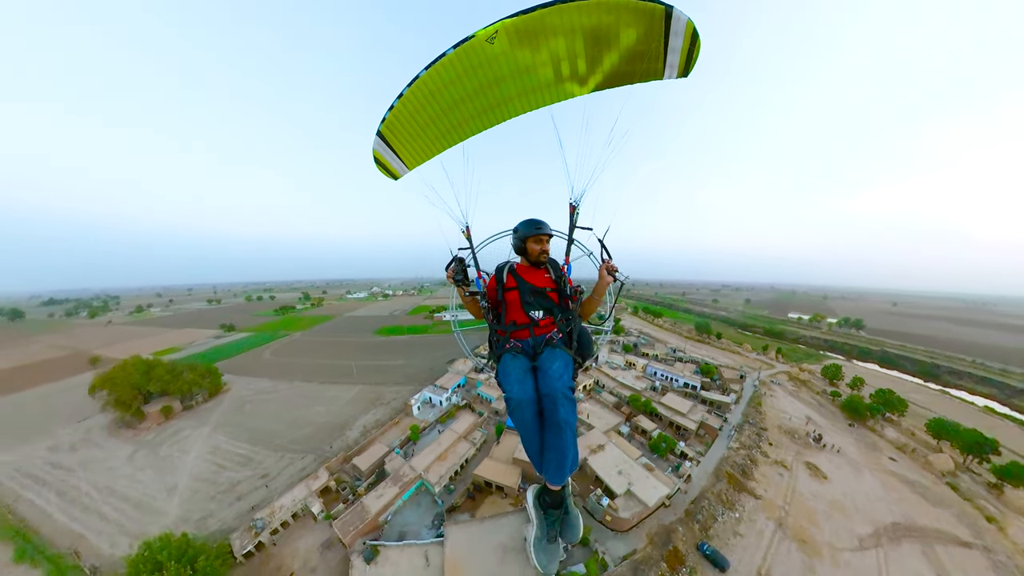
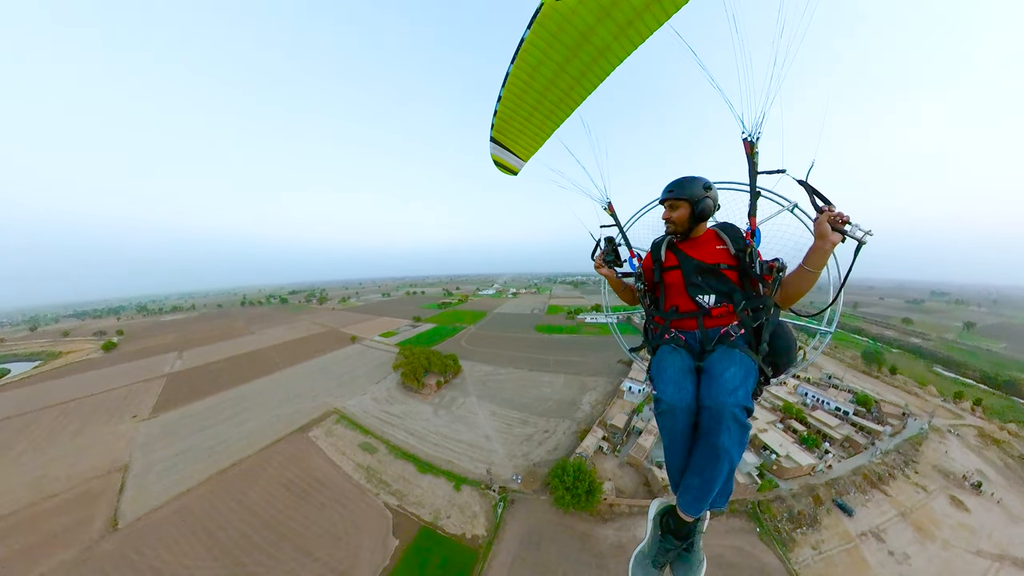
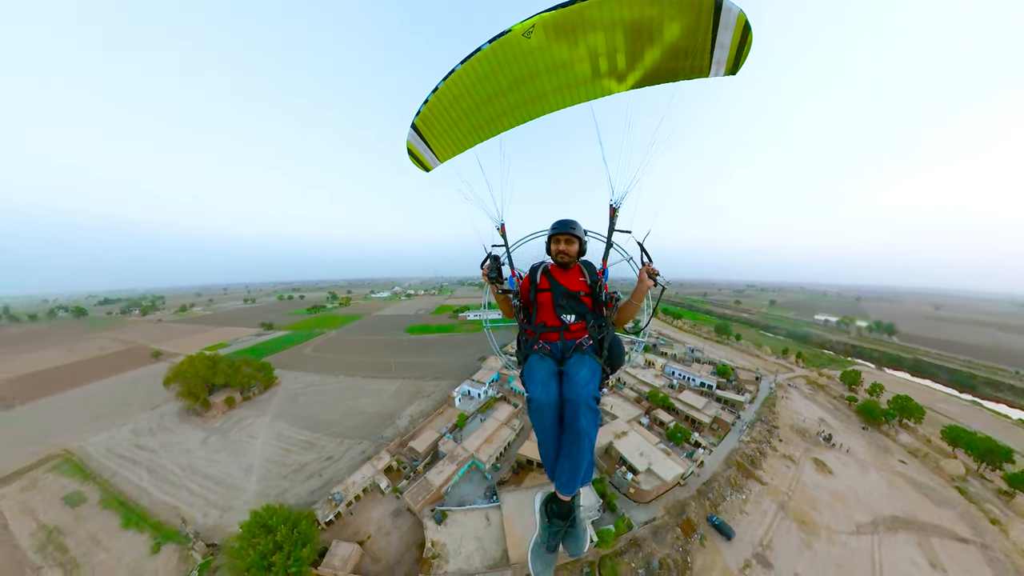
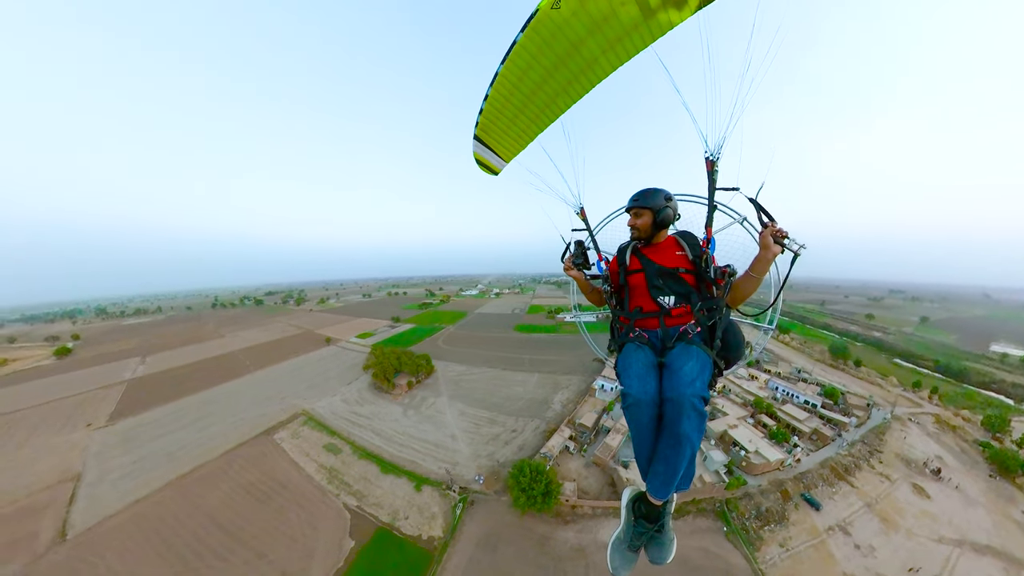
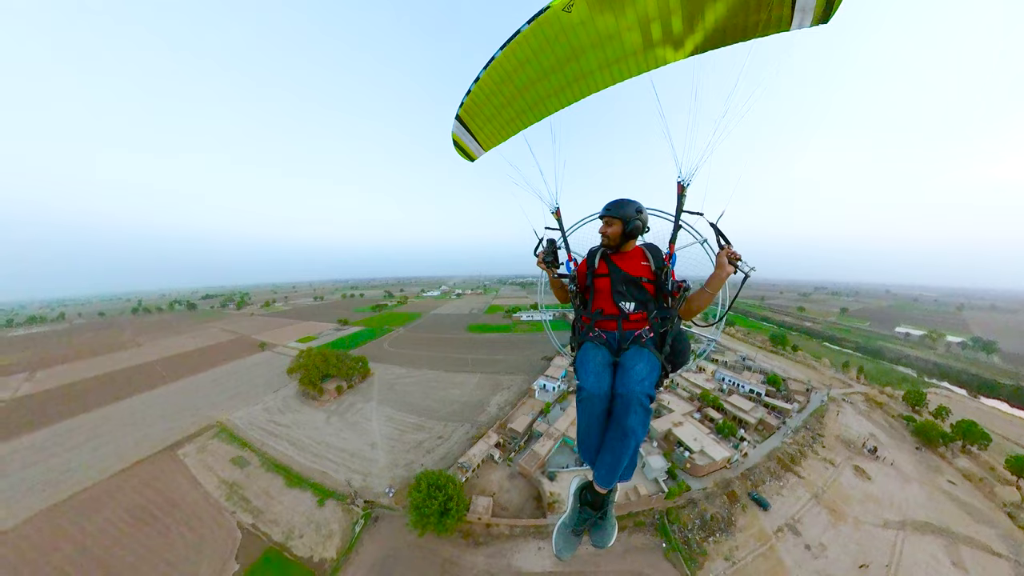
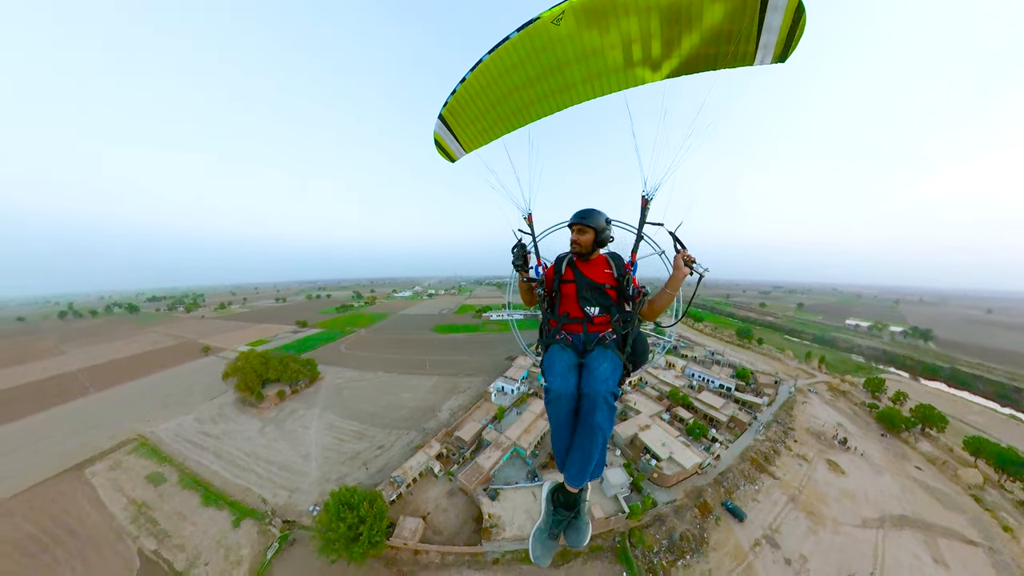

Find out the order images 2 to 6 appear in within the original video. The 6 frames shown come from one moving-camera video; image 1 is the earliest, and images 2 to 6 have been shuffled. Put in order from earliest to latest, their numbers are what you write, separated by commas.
3, 6, 5, 4, 2
